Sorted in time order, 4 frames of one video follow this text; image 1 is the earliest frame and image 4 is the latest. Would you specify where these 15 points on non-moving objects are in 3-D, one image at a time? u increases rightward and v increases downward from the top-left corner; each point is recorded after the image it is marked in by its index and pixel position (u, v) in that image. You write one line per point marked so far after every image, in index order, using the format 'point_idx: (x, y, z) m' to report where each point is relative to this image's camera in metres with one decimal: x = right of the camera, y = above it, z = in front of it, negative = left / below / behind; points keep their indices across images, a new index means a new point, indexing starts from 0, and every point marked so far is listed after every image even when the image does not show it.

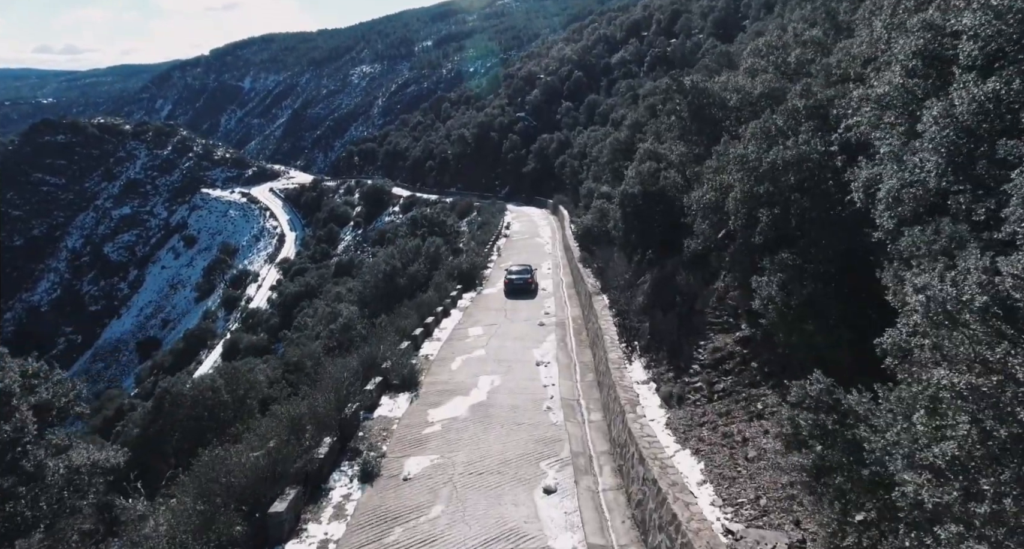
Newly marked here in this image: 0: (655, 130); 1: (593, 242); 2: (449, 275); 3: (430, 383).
0: (+4.8, +4.8, +18.3) m
1: (+2.7, +1.1, +19.0) m
2: (-2.1, -0.1, +18.7) m
3: (-1.5, -1.9, +9.9) m
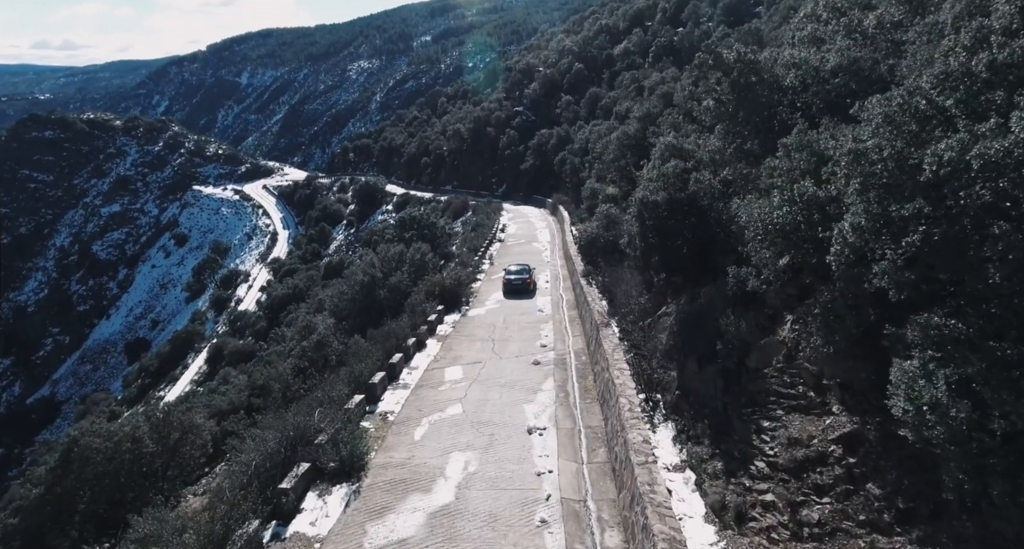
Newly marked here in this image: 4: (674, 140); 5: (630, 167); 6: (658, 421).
0: (+4.6, +4.3, +15.5) m
1: (+2.5, +0.6, +16.3) m
2: (-2.4, -0.5, +15.9) m
3: (-1.7, -2.5, +7.2) m
4: (+3.3, +2.8, +11.5) m
5: (+3.9, +3.6, +18.6) m
6: (+2.1, -2.1, +7.9) m
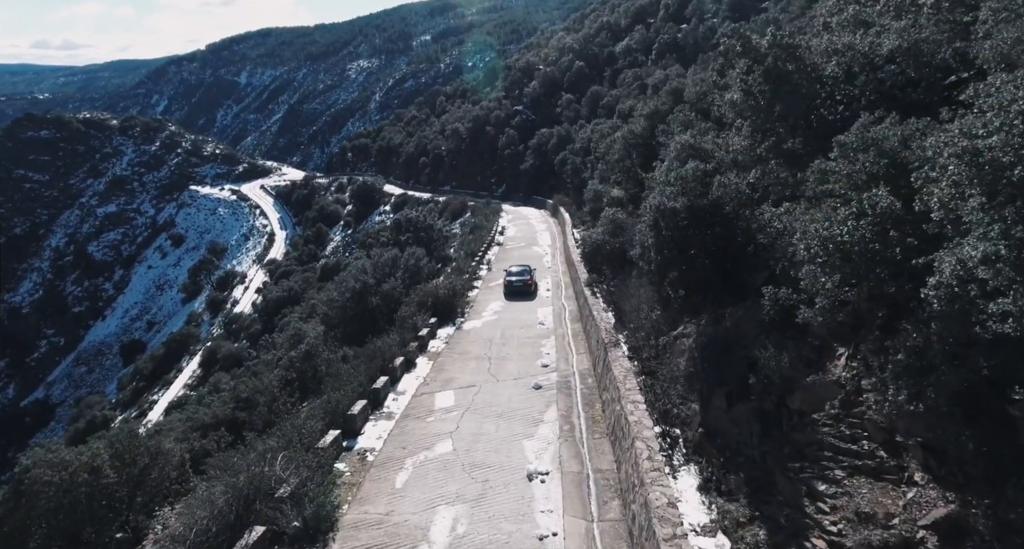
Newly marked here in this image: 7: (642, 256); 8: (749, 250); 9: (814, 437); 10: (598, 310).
0: (+4.5, +4.1, +14.4) m
1: (+2.5, +0.3, +15.1) m
2: (-2.4, -0.8, +14.8) m
3: (-1.7, -2.7, +6.1) m
4: (+3.3, +2.5, +10.4) m
5: (+3.9, +3.3, +17.5) m
6: (+2.0, -2.3, +6.8) m
7: (+2.2, +0.3, +9.4) m
8: (+3.3, +0.3, +7.8) m
9: (+3.0, -1.6, +5.6) m
10: (+1.9, -0.8, +12.6) m
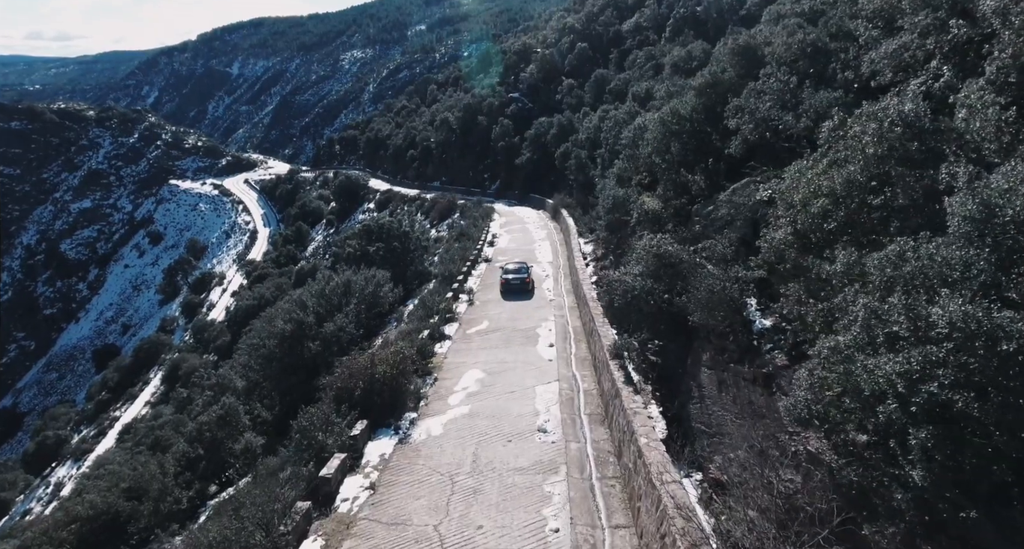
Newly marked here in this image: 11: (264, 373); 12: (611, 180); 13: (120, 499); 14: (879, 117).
0: (+4.2, +3.0, +8.6) m
1: (+2.2, -0.8, +9.4) m
2: (-2.7, -1.9, +9.0) m
3: (-2.0, -3.9, +0.4) m
4: (+3.0, +1.4, +4.6) m
5: (+3.6, +2.2, +11.7) m
6: (+1.8, -3.5, +1.1) m
7: (+2.0, -0.9, +3.7) m
8: (+3.0, -0.9, +2.0) m
9: (+2.7, -2.8, -0.2) m
10: (+1.6, -1.9, +6.9) m
11: (-7.3, -3.0, +16.2) m
12: (+3.2, +2.9, +17.1) m
13: (-10.4, -6.0, +14.7) m
14: (+2.8, +1.2, +4.4) m
